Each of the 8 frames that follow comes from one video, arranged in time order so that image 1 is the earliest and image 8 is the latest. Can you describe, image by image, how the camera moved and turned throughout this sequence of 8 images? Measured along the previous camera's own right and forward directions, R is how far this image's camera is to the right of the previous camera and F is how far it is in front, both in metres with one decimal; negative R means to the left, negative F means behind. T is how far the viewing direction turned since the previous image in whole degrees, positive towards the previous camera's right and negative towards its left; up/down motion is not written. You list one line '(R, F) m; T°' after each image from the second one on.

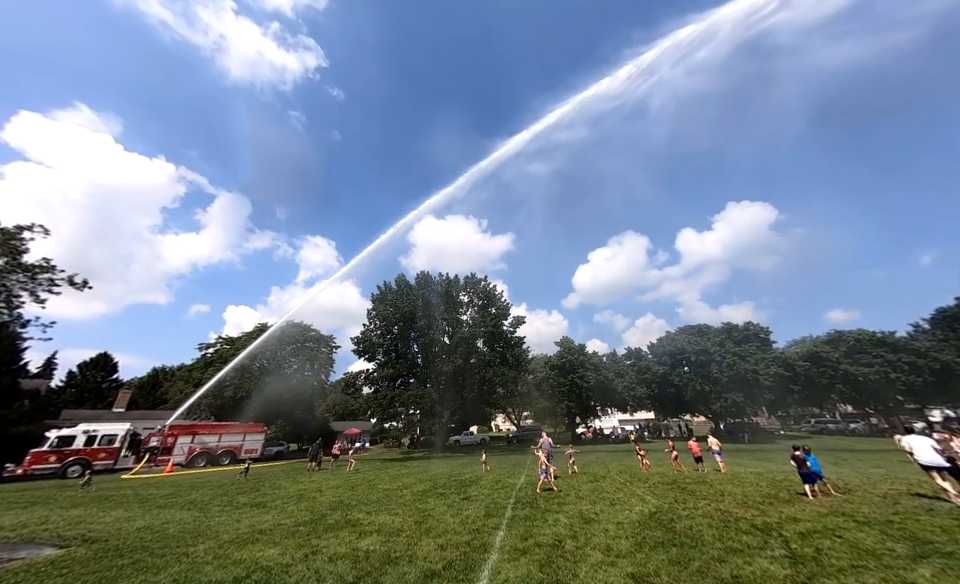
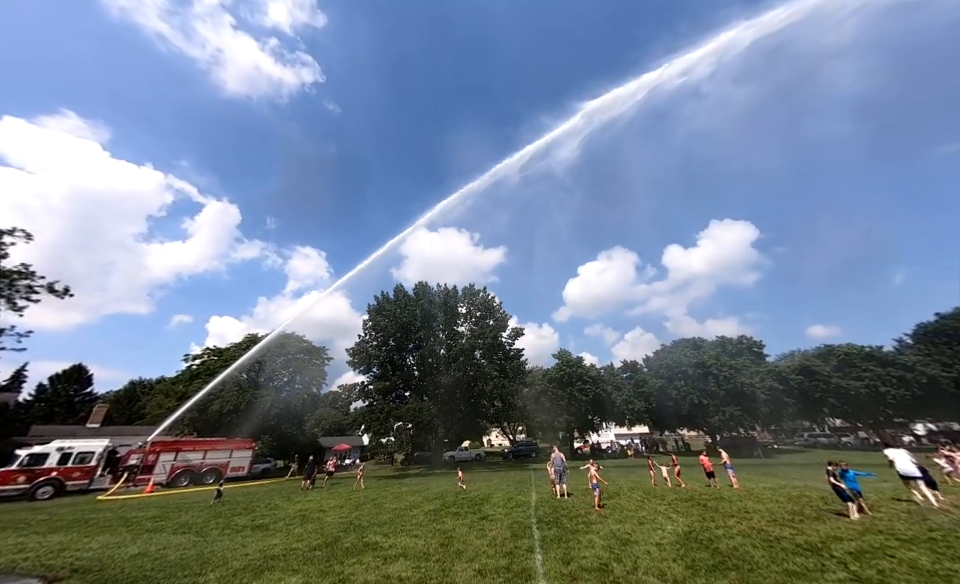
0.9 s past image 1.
(-1.0, +0.2) m; +2°
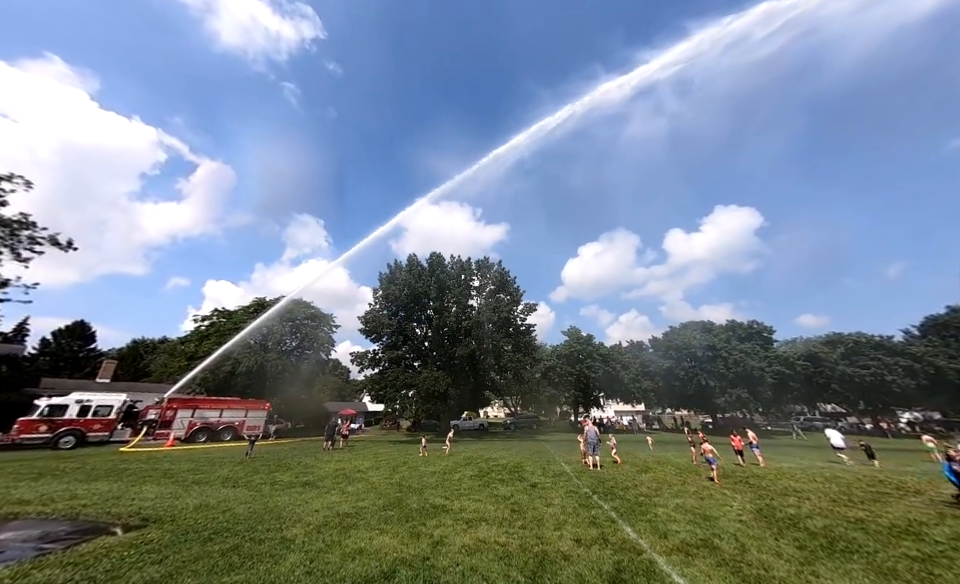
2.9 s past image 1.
(-2.2, +0.5) m; 0°
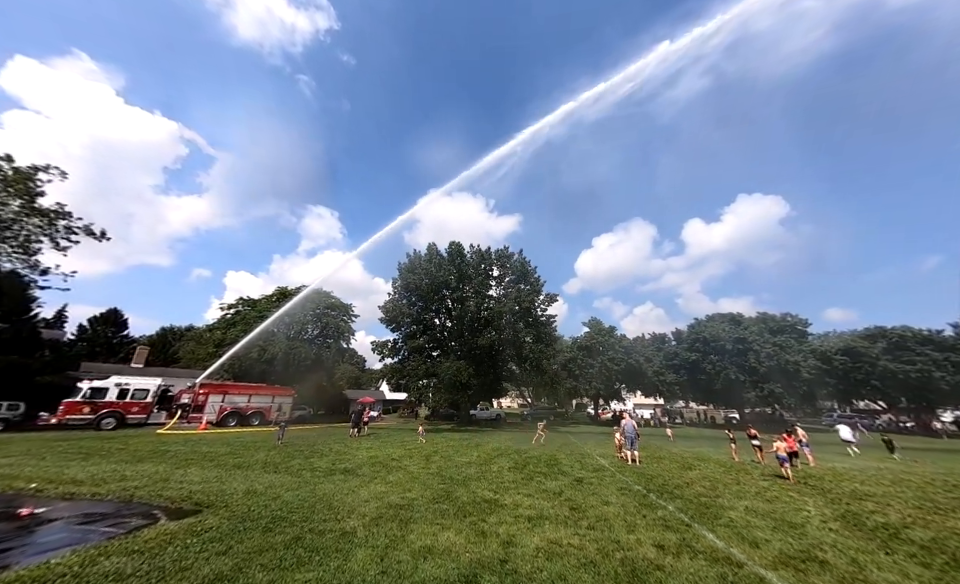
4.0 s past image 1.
(-1.1, +0.5) m; -2°
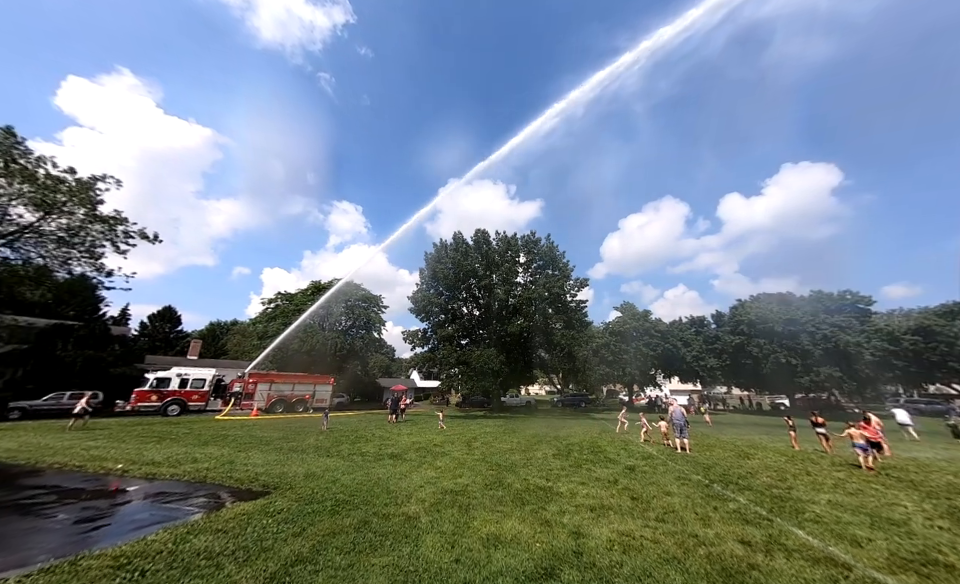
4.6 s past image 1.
(-0.6, +0.3) m; -5°
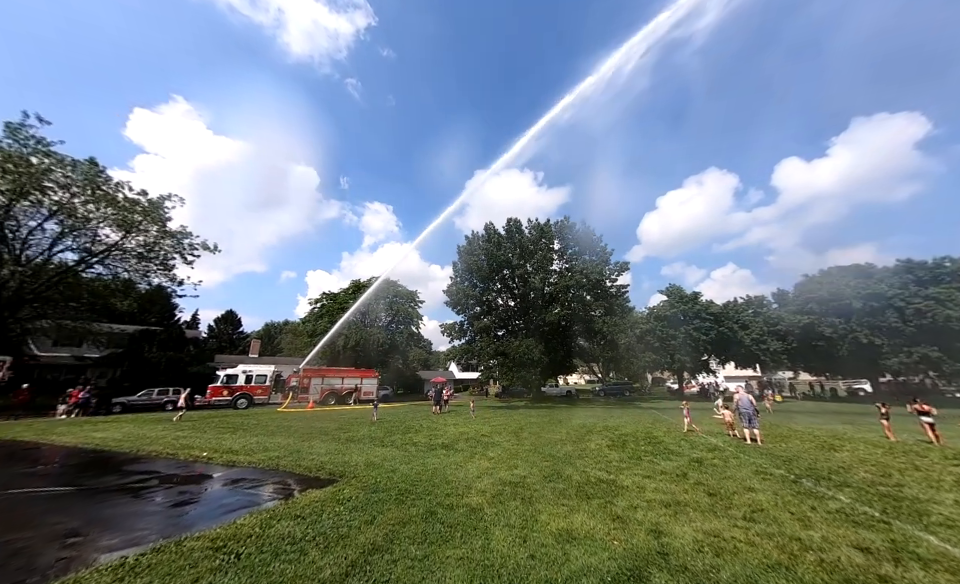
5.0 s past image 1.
(-0.4, +0.2) m; -6°
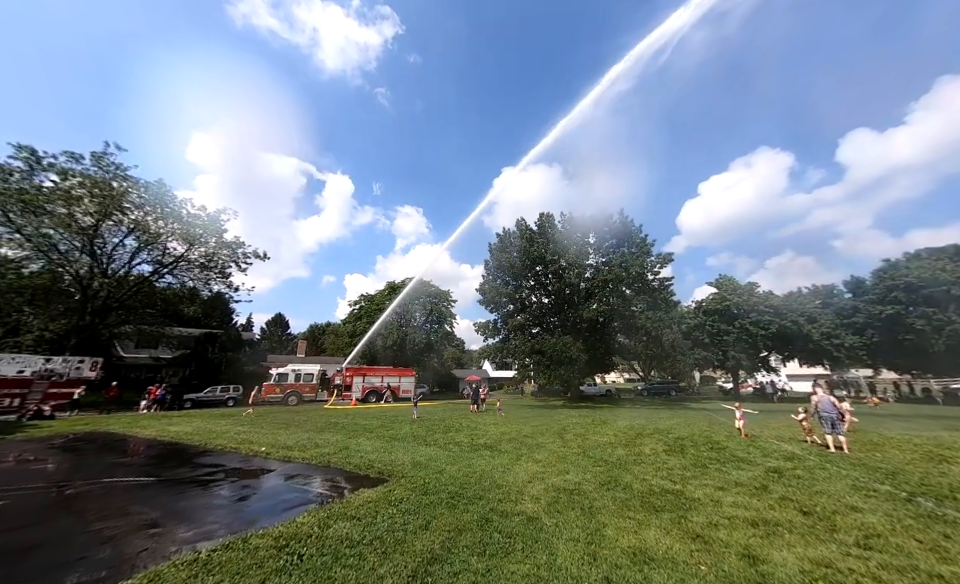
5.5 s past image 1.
(-0.4, +0.3) m; -6°
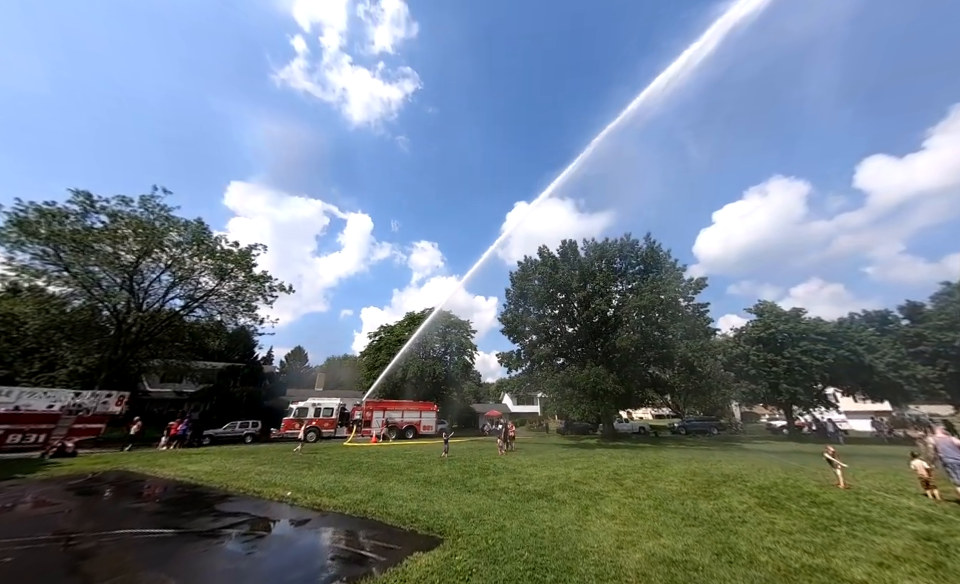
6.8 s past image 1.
(-1.2, +0.9) m; -3°
